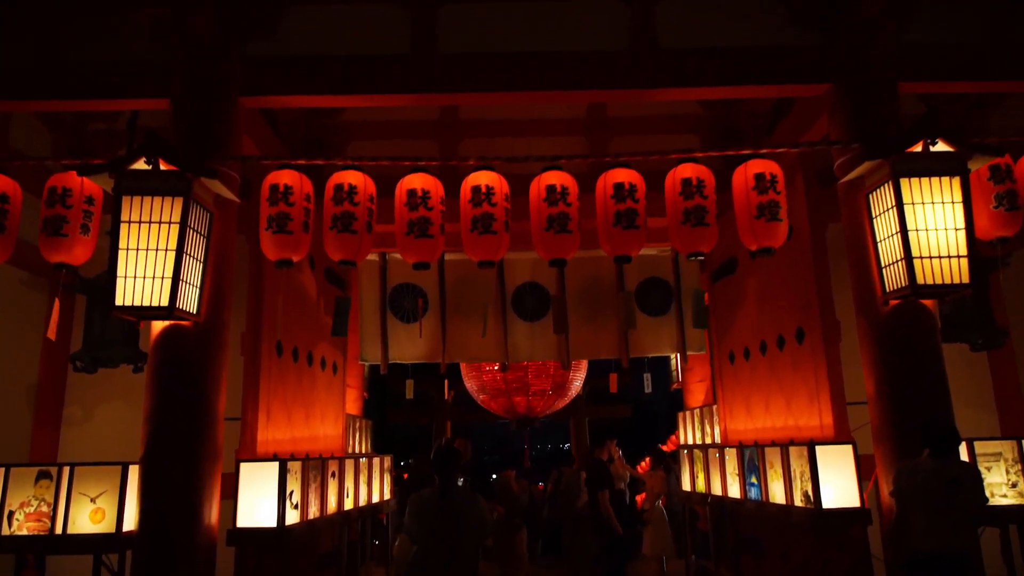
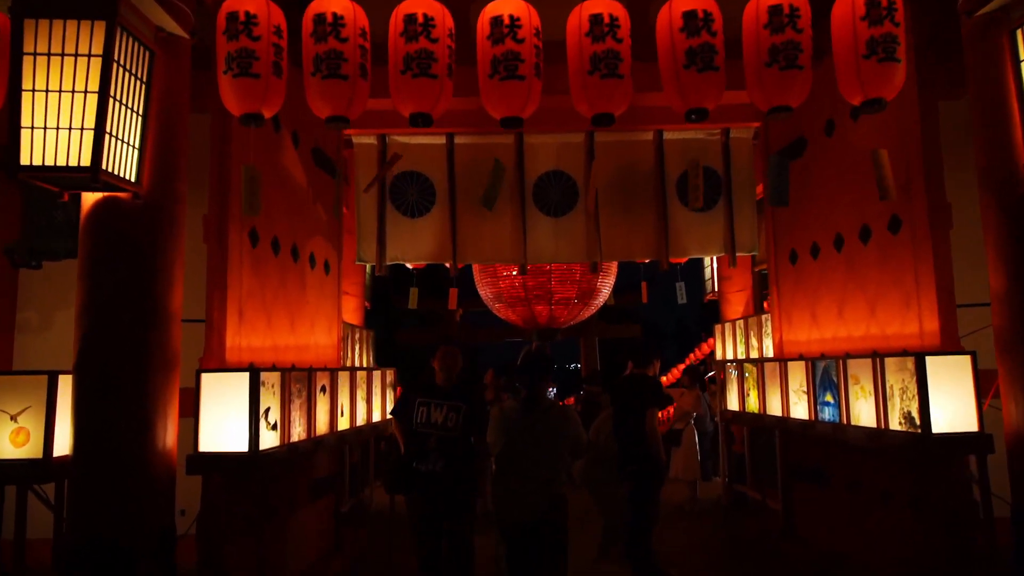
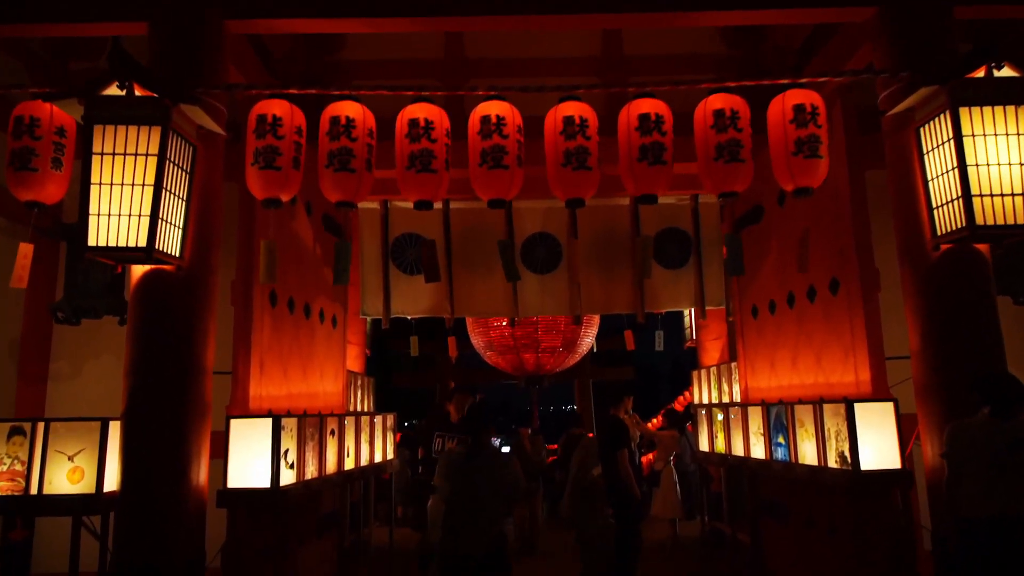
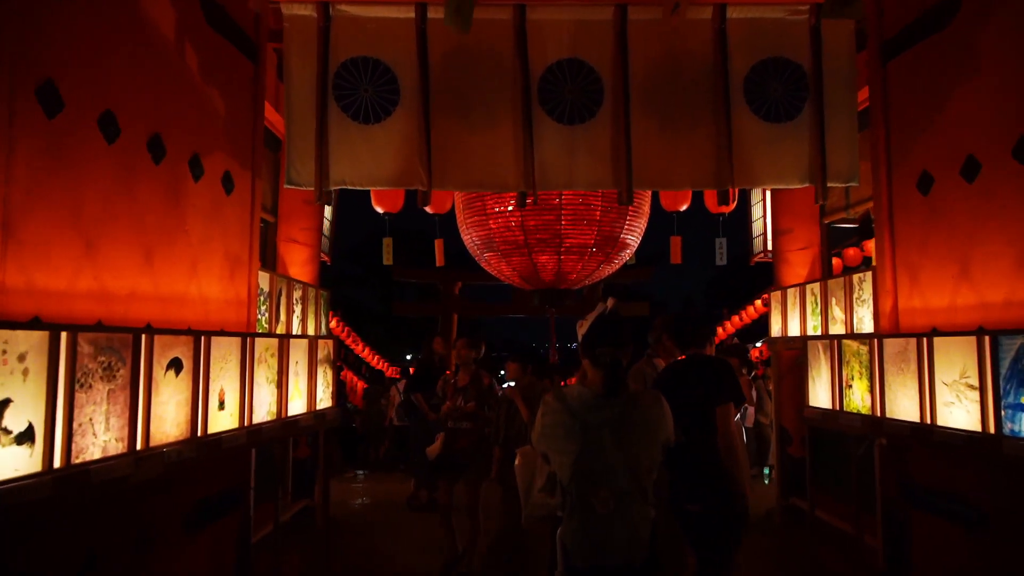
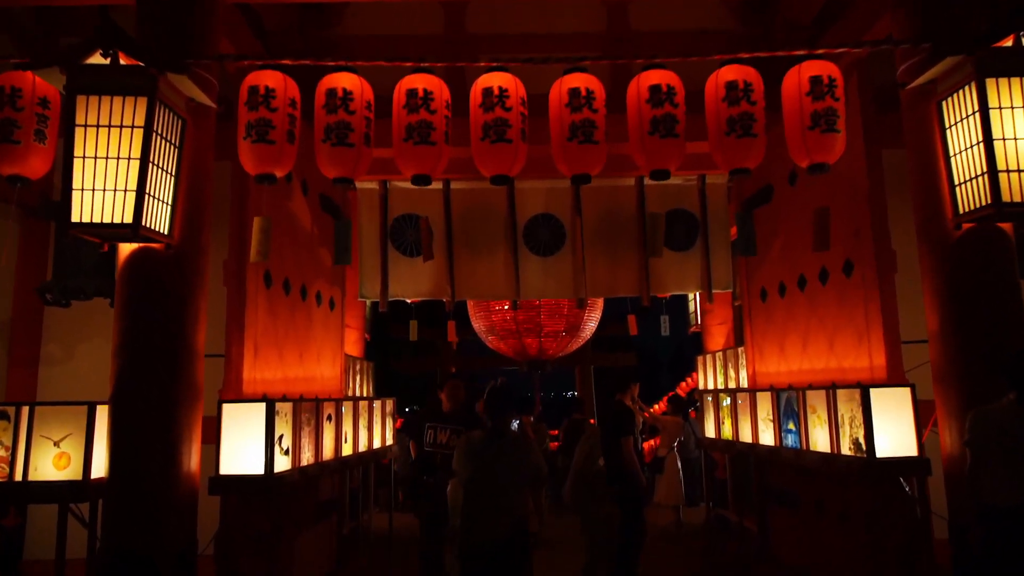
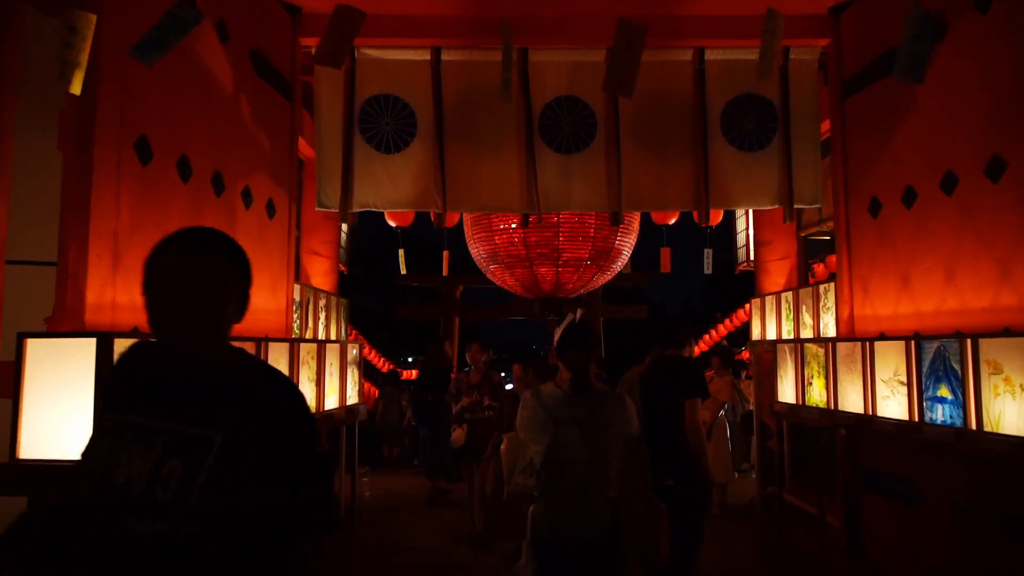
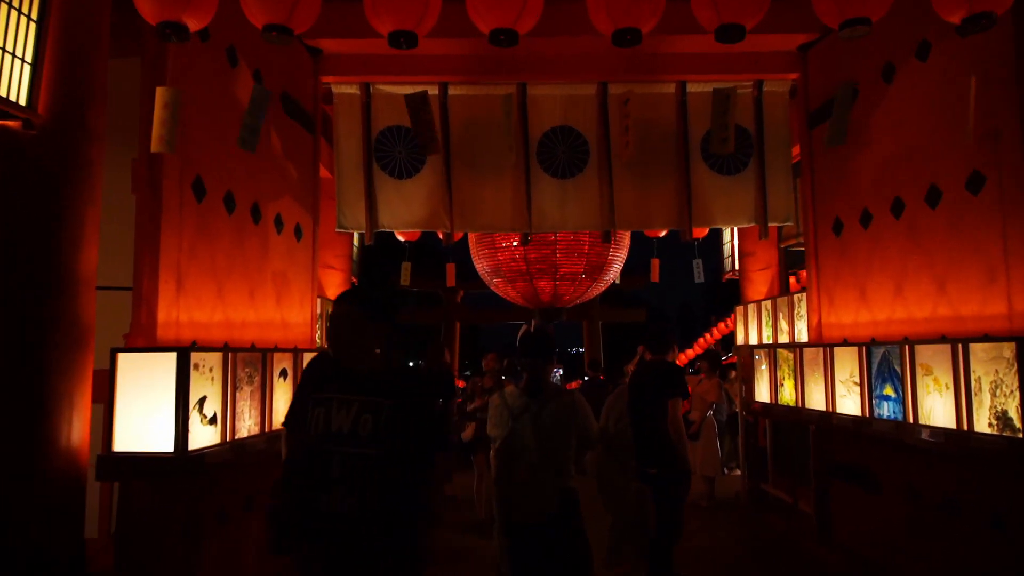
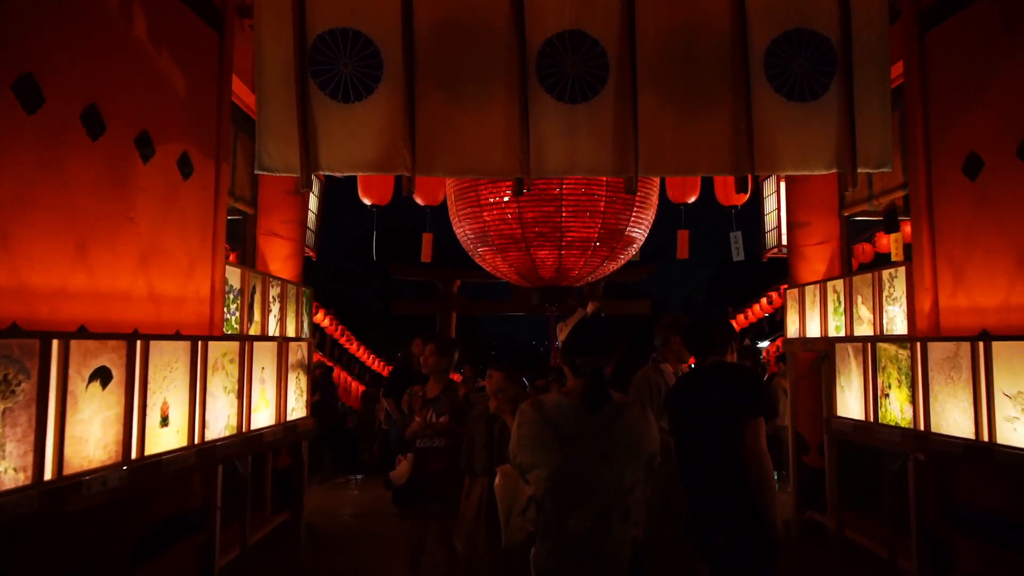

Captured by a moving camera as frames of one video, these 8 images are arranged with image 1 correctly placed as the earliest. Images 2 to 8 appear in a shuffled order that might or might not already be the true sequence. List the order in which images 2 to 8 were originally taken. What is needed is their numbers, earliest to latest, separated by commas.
3, 5, 2, 7, 6, 4, 8
